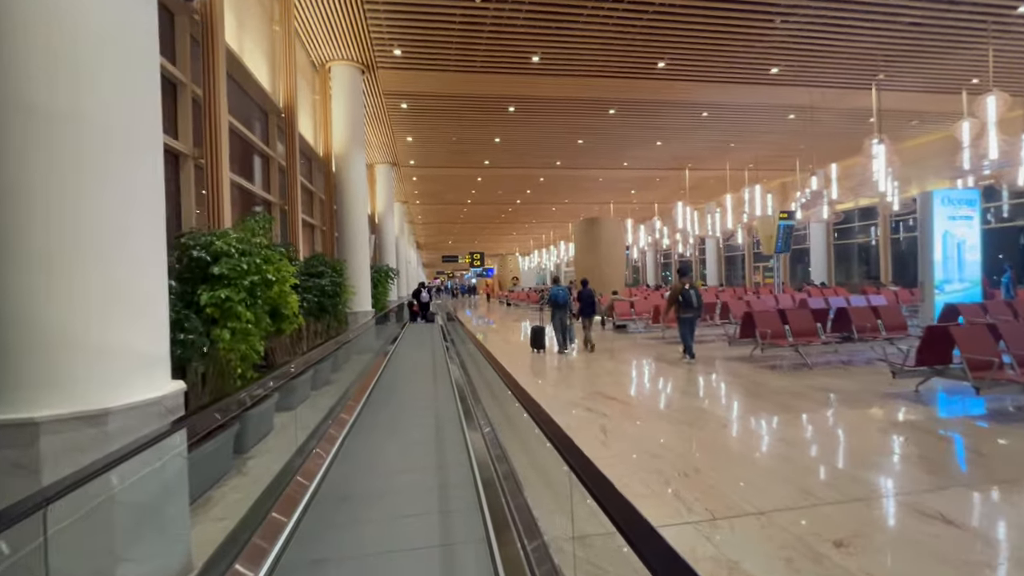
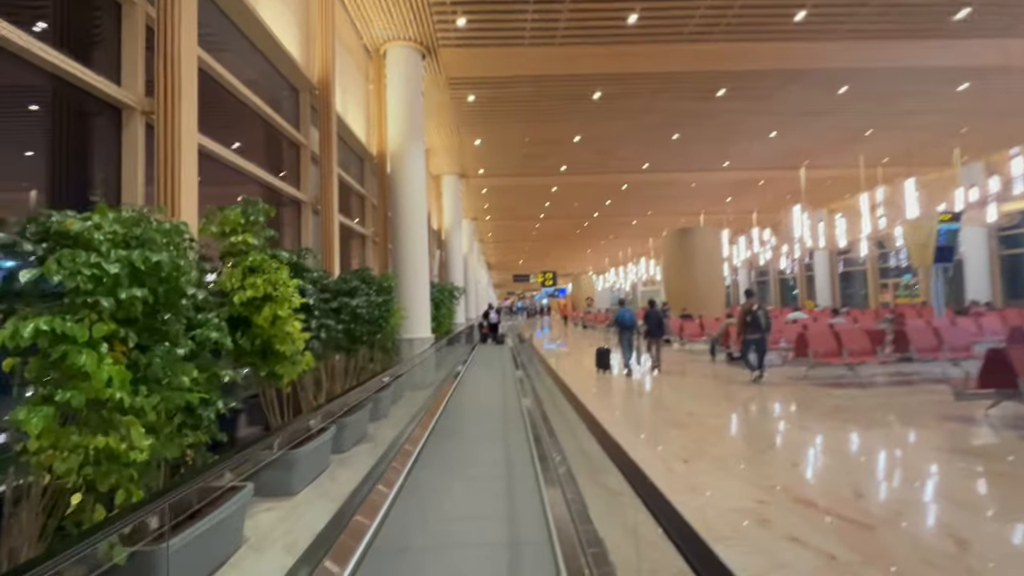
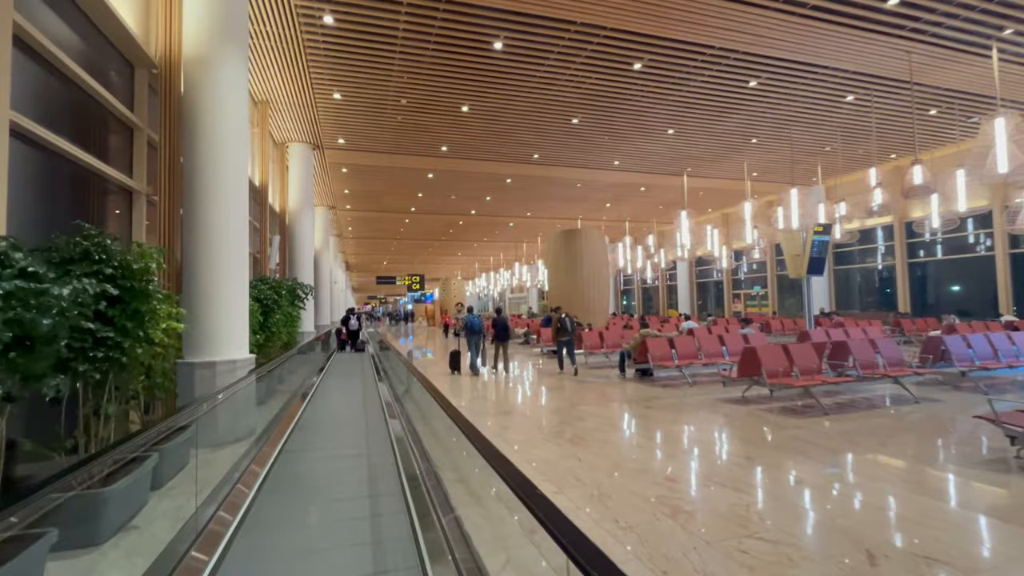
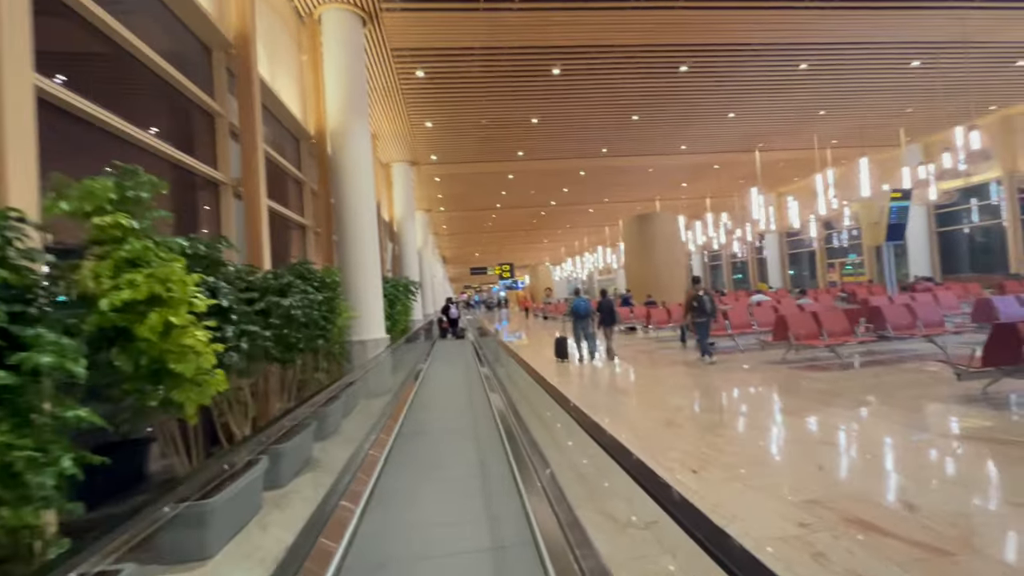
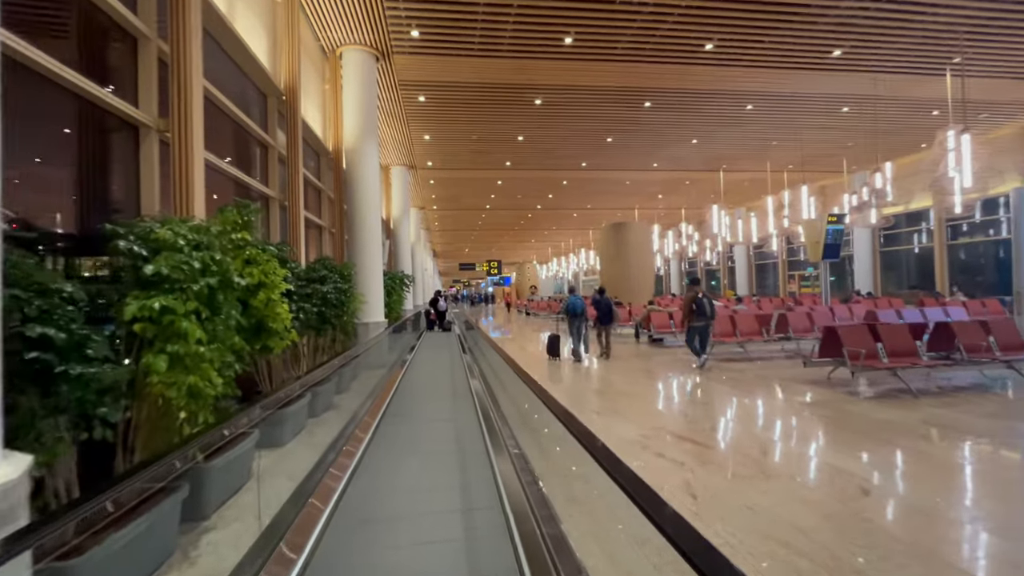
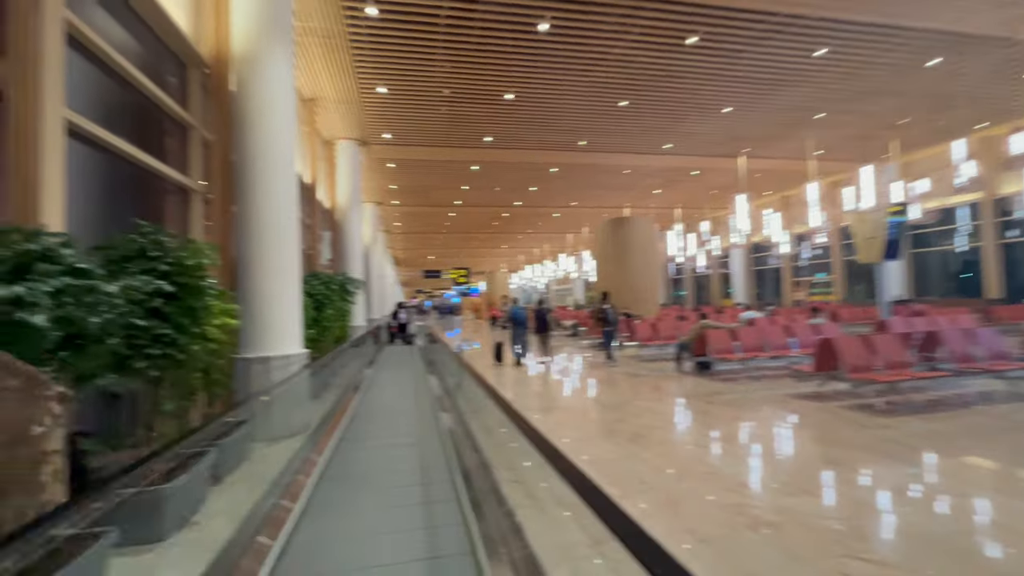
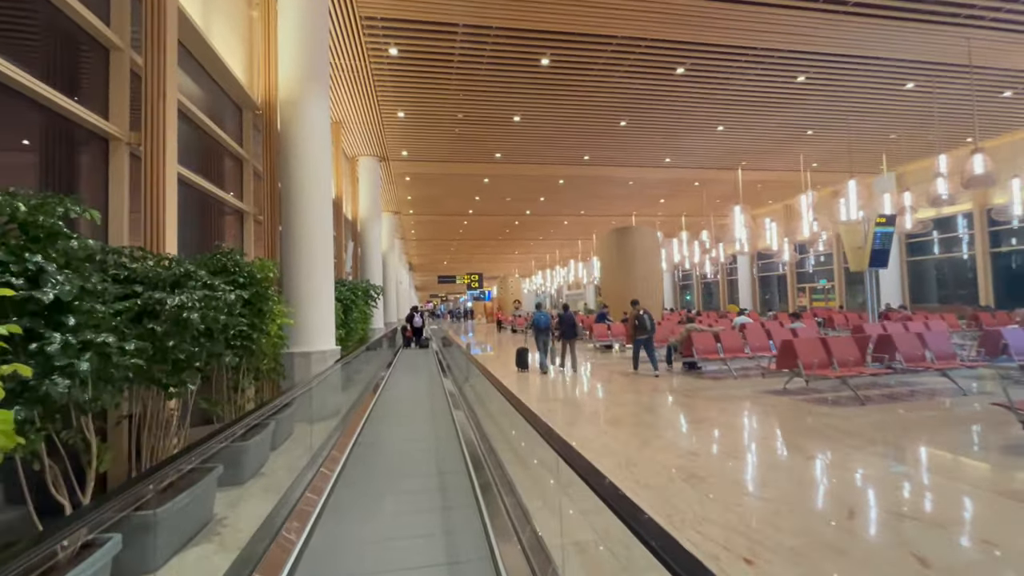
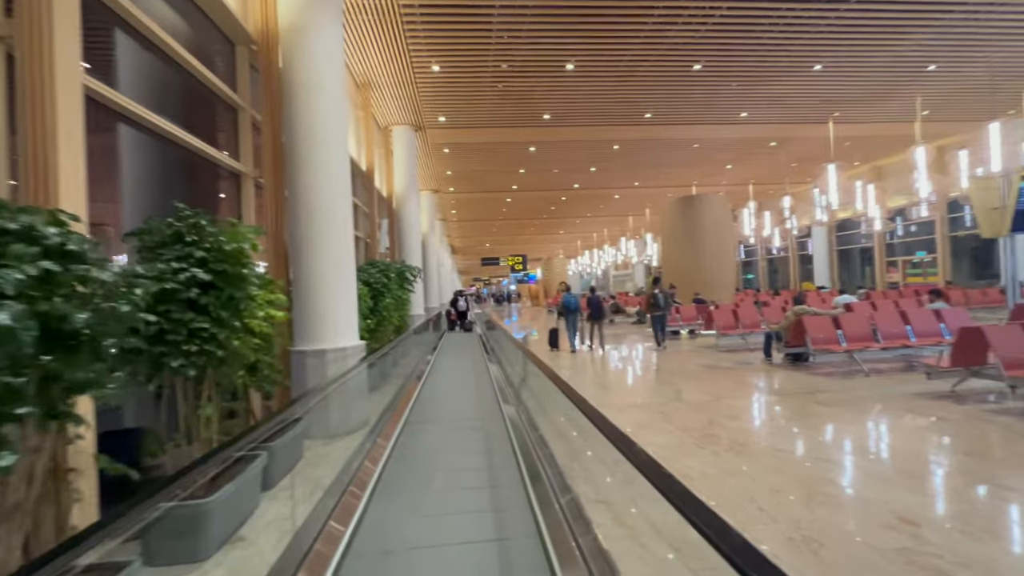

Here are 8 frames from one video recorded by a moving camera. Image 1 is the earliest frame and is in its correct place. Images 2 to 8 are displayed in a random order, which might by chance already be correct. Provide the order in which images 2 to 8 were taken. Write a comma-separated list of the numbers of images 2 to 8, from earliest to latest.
5, 2, 4, 7, 3, 6, 8
